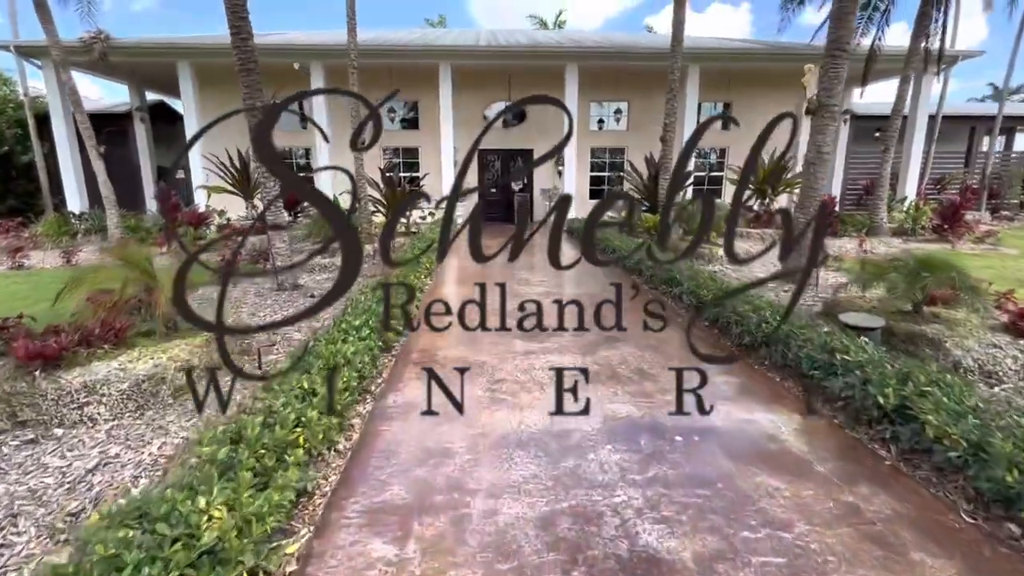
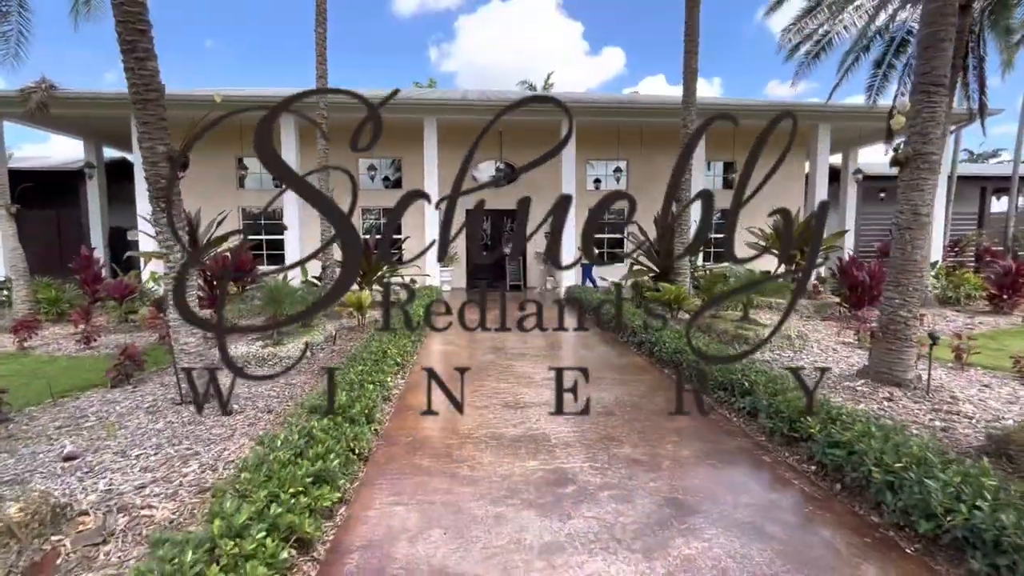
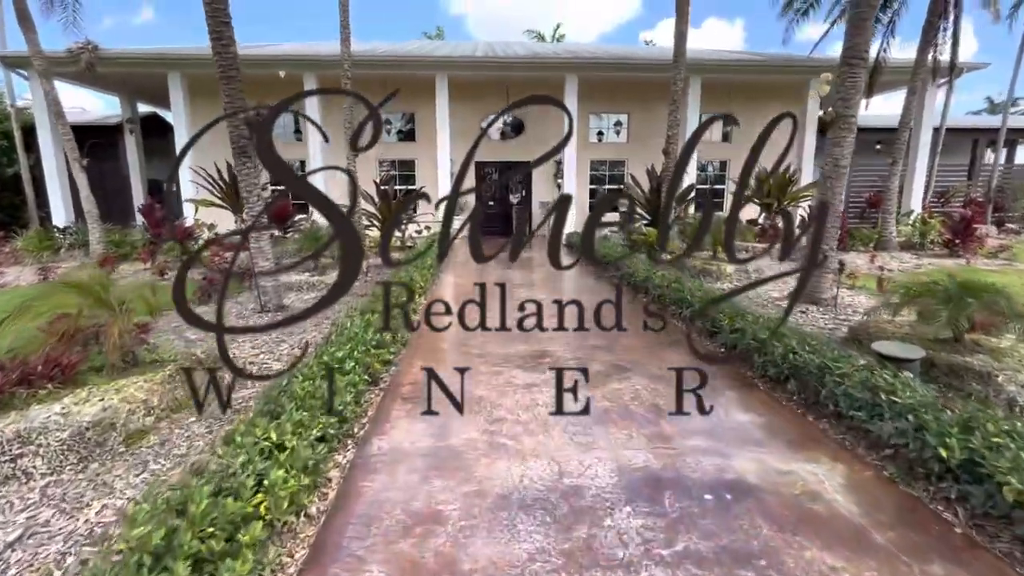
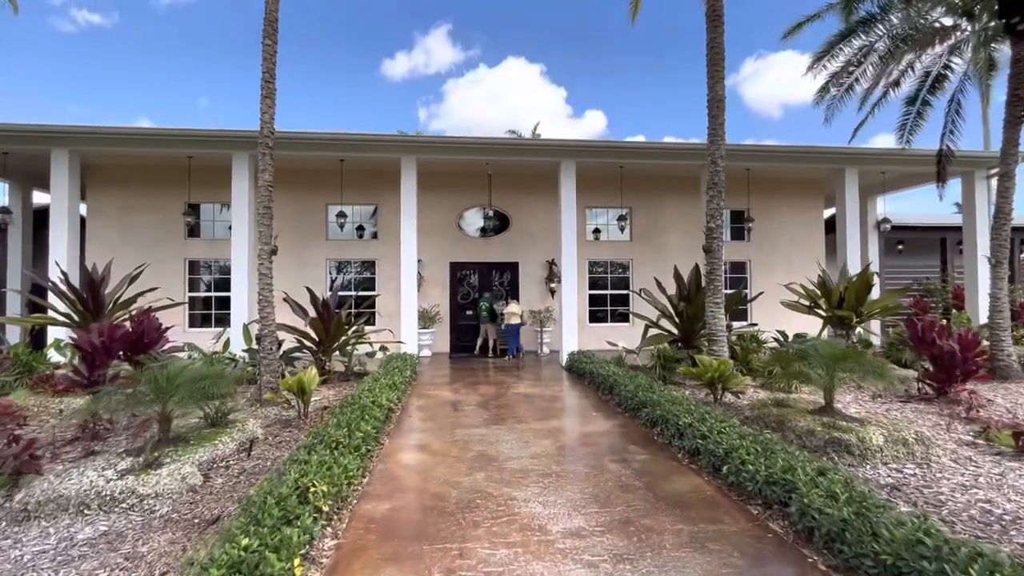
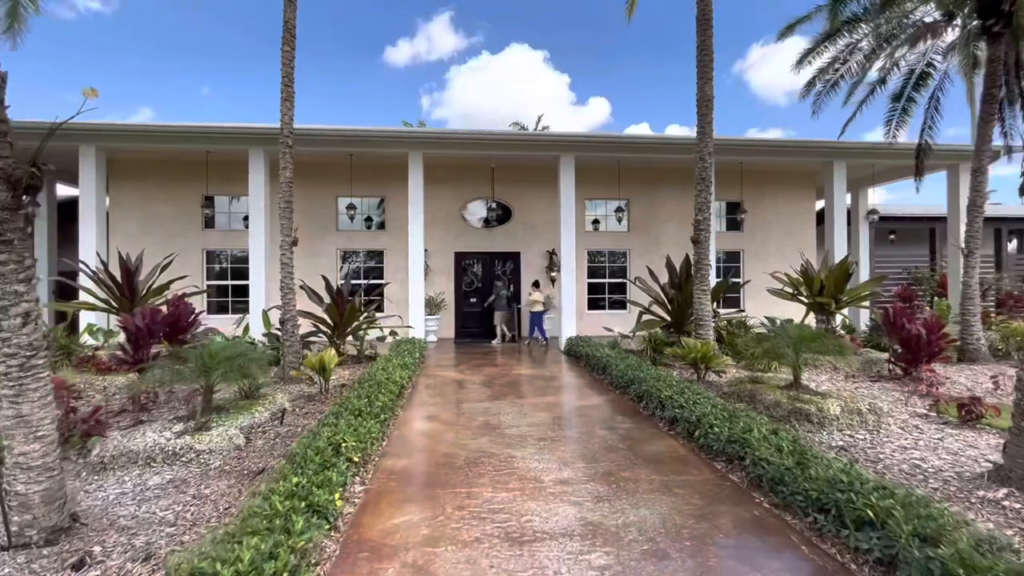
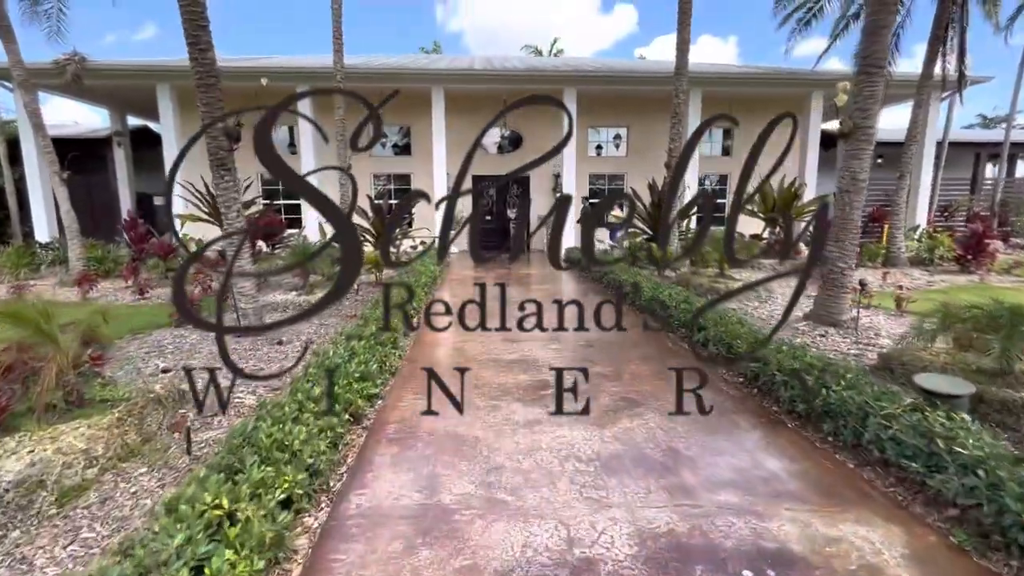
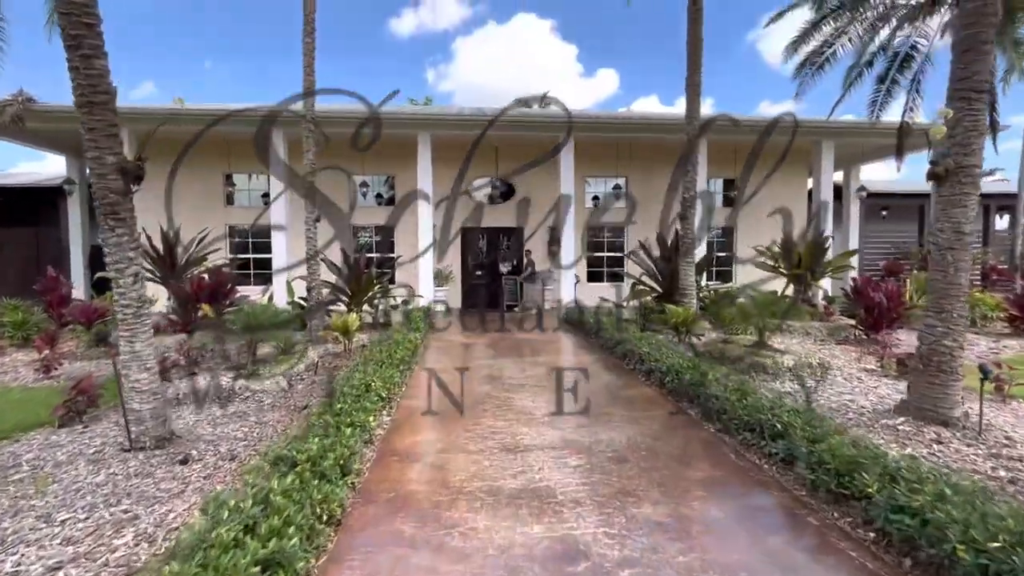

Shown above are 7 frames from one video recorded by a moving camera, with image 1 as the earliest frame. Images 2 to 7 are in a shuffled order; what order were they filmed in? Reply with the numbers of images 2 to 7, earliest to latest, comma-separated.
3, 6, 2, 7, 5, 4
